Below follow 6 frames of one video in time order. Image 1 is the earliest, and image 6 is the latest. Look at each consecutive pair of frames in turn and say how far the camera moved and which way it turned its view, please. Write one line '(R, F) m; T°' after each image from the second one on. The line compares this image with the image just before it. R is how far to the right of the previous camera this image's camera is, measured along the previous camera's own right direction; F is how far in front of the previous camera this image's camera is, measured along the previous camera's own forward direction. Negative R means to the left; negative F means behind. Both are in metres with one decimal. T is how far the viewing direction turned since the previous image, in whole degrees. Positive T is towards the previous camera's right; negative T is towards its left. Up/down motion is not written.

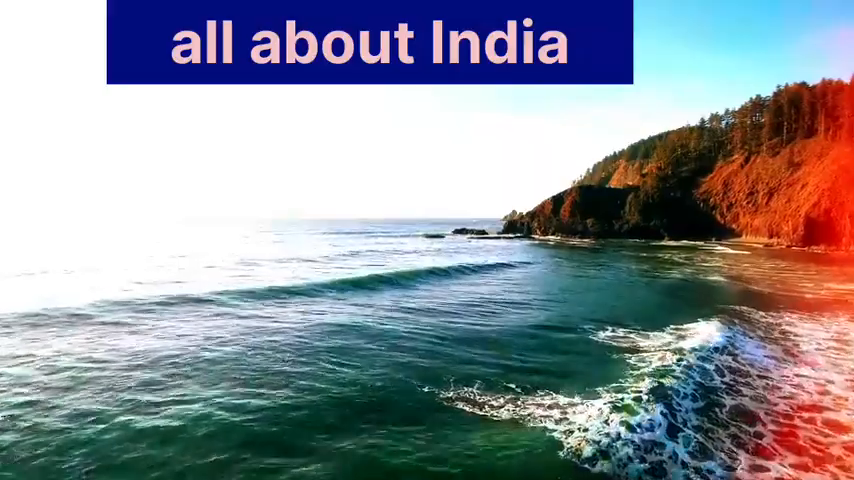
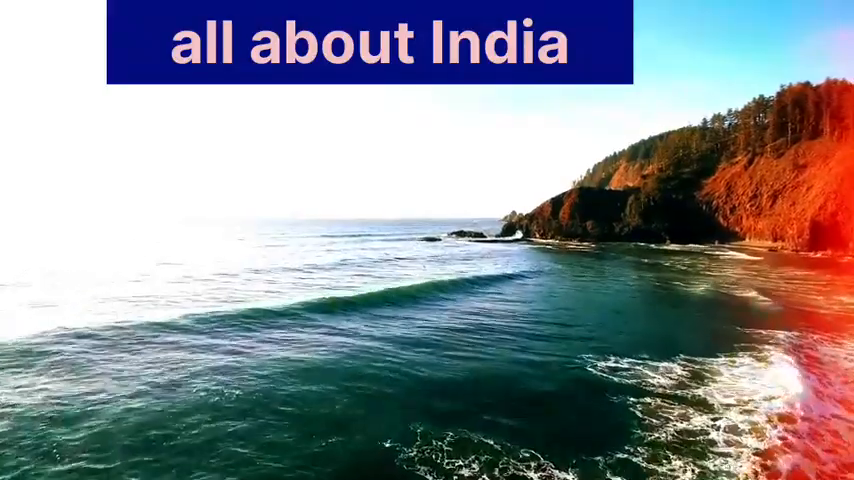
(+0.6, +1.8) m; 0°
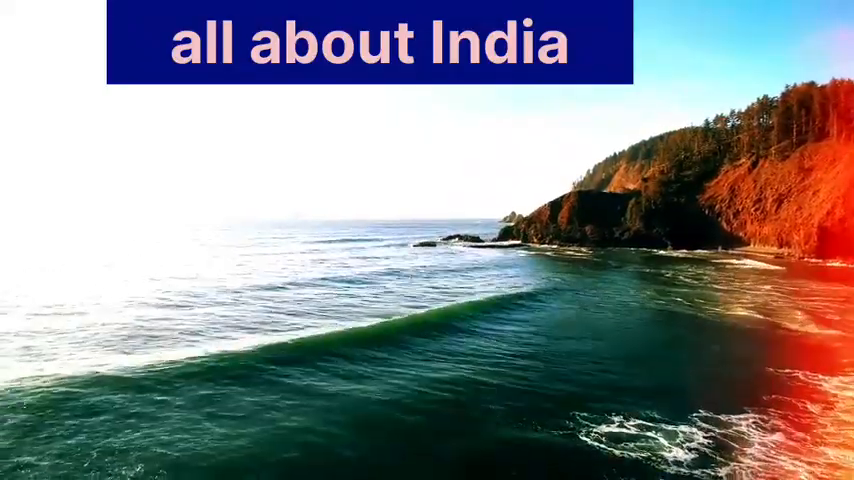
(+0.9, +2.5) m; 0°
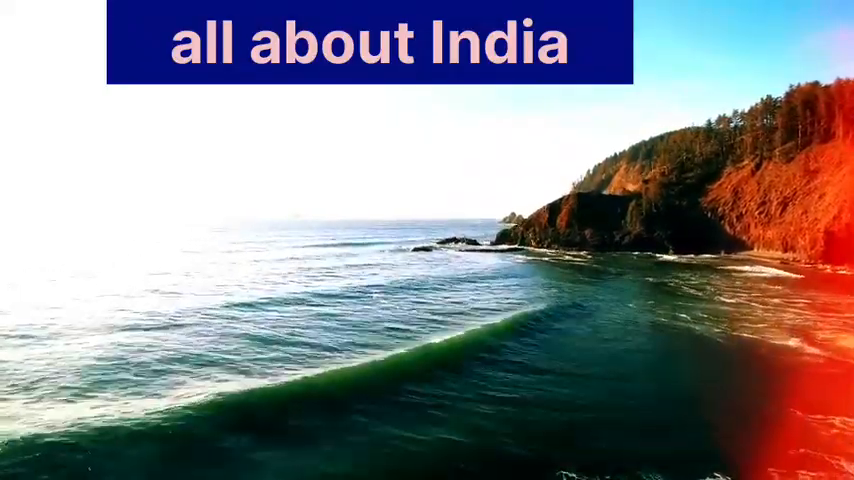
(+0.8, +2.1) m; 0°
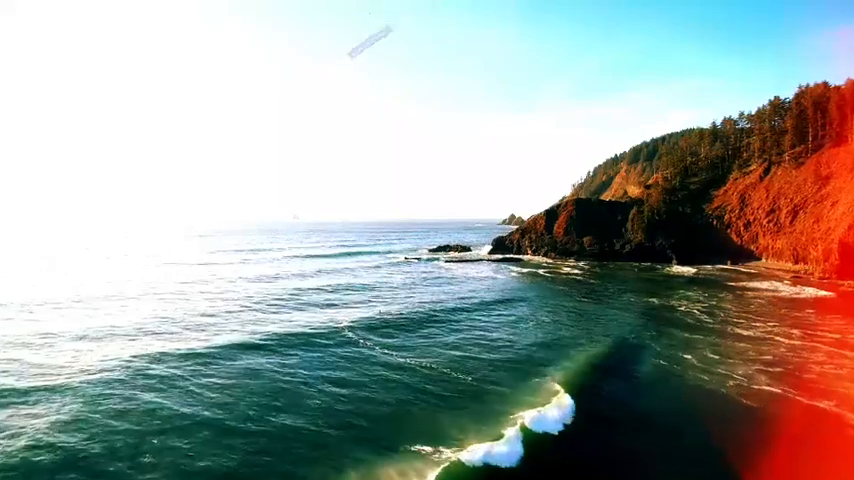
(+1.6, +4.0) m; 0°
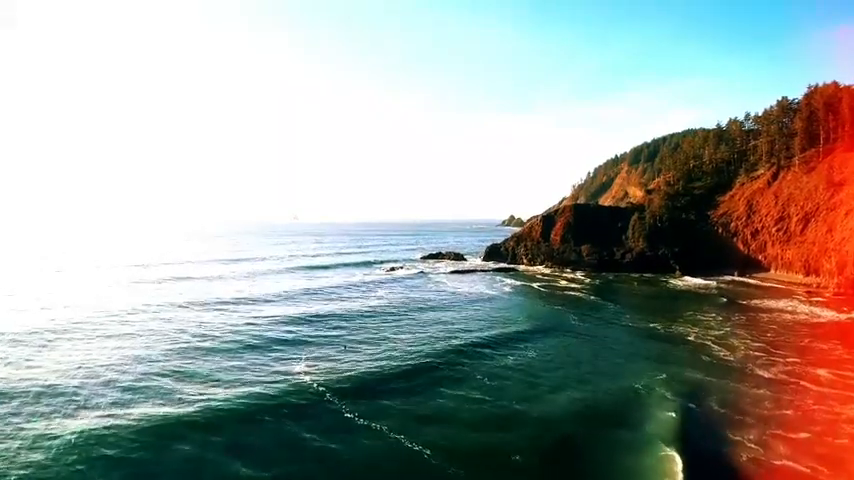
(+1.6, +4.1) m; 0°
